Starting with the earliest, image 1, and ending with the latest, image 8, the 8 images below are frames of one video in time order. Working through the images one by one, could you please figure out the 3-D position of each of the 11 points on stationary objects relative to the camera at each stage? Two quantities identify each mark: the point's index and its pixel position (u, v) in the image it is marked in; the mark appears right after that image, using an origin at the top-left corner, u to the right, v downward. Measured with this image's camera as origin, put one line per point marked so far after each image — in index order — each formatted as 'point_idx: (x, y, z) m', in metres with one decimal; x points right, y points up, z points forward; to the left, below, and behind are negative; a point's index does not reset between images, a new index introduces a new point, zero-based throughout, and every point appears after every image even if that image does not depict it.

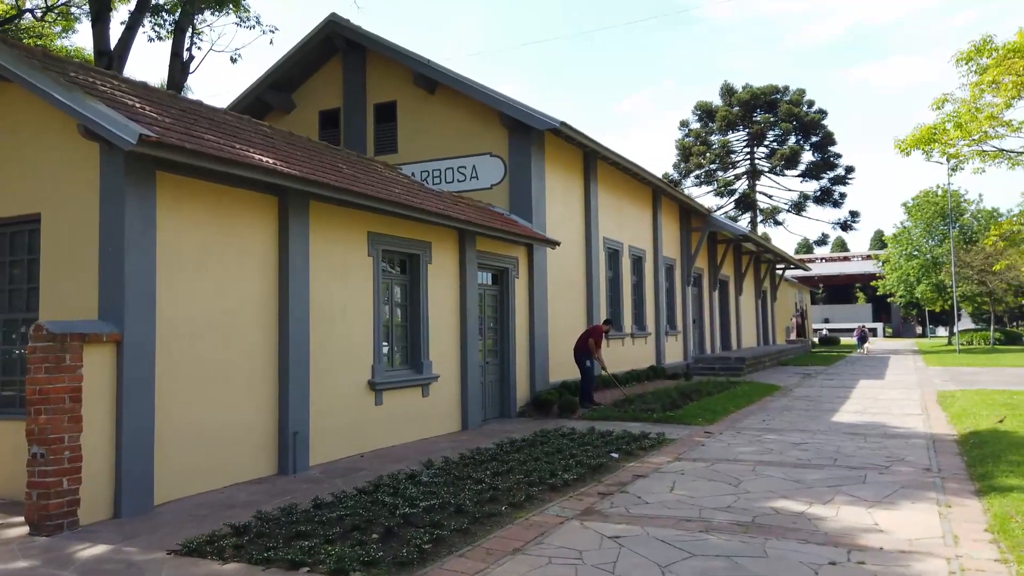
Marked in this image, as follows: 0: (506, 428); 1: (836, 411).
0: (-0.1, -2.1, +11.0) m
1: (+5.7, -2.2, +12.9) m
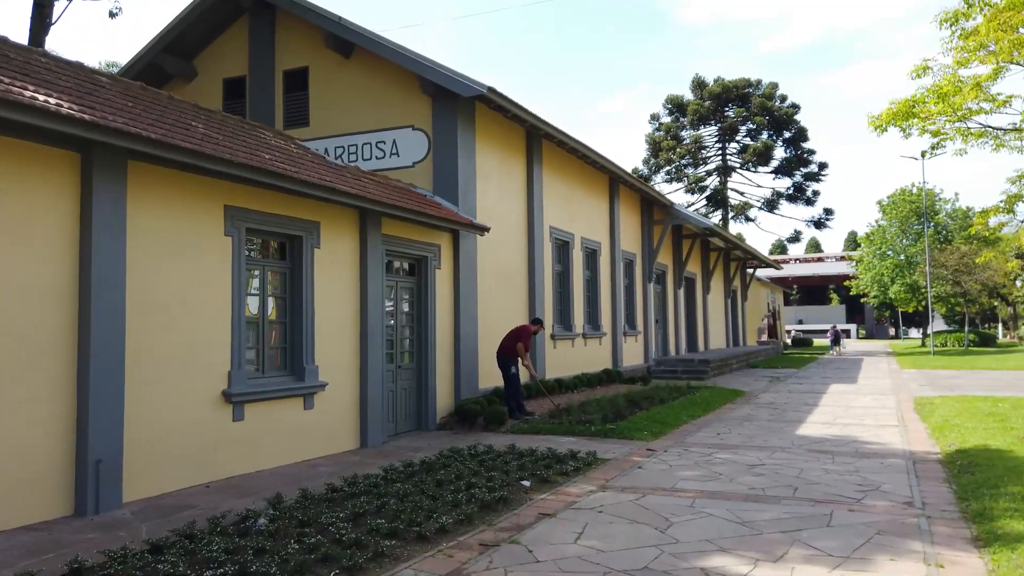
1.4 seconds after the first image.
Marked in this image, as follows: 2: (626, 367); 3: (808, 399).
0: (-1.2, -2.0, +9.3) m
1: (+4.5, -2.1, +11.3) m
2: (+3.0, -2.1, +19.2) m
3: (+6.0, -2.2, +14.7) m
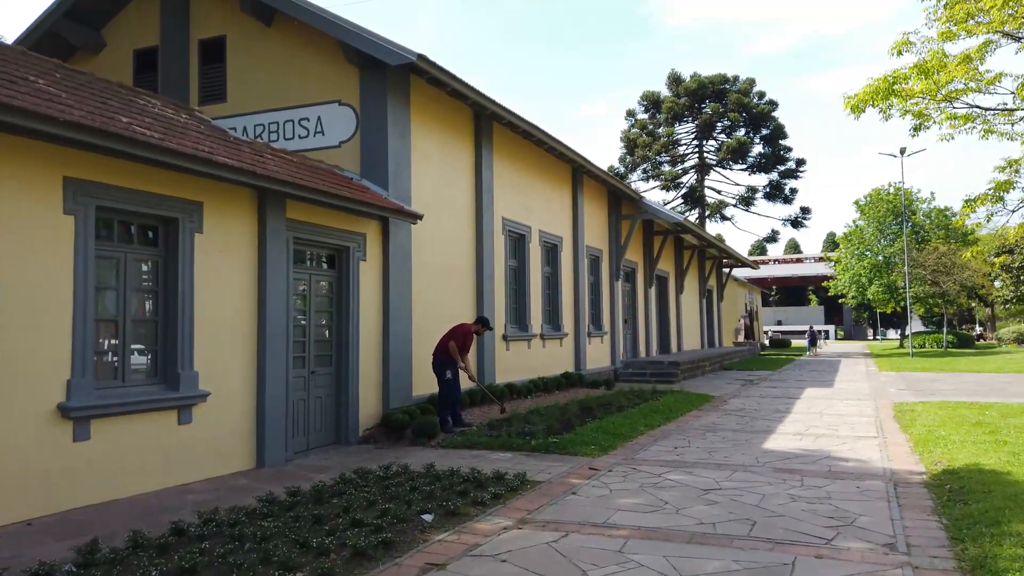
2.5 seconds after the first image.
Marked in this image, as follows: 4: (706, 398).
0: (-2.1, -1.9, +8.0) m
1: (+3.6, -2.0, +10.1) m
2: (+1.9, -2.0, +18.0) m
3: (+5.0, -2.2, +13.6) m
4: (+4.1, -2.3, +15.3) m
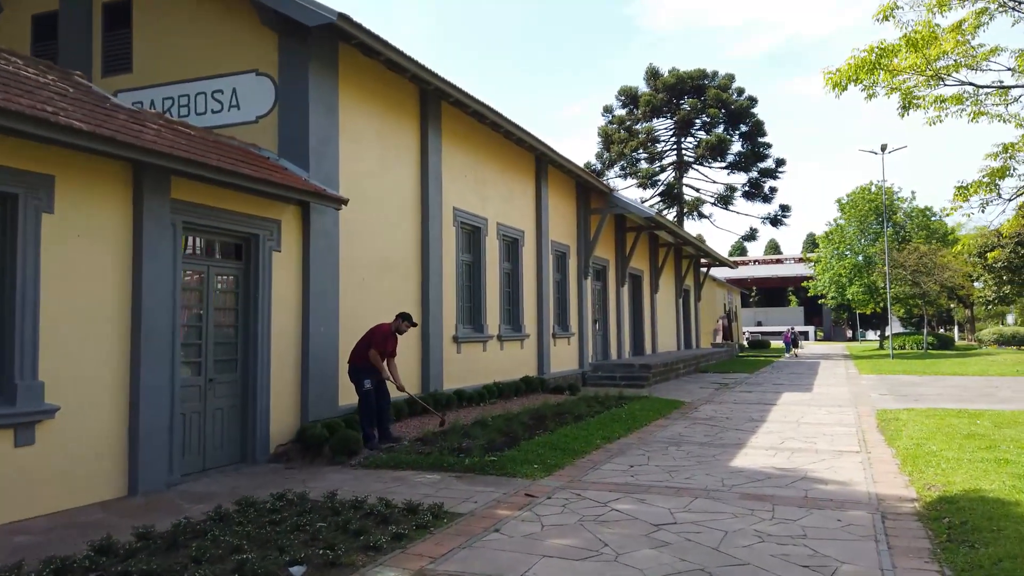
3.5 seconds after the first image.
0: (-2.8, -1.9, +6.7) m
1: (+2.8, -2.0, +9.0) m
2: (+1.0, -2.0, +16.9) m
3: (+4.1, -2.2, +12.5) m
4: (+3.2, -2.3, +14.2) m
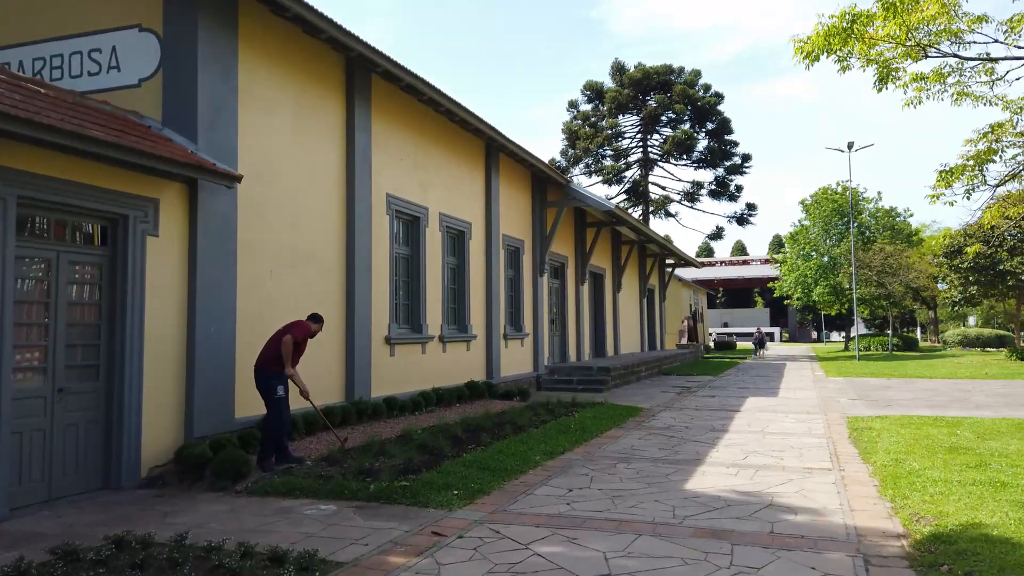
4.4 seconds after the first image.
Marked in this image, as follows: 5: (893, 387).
0: (-3.5, -1.8, +5.4) m
1: (+2.0, -1.9, +7.9) m
2: (-0.2, -1.9, +15.7) m
3: (+3.2, -2.1, +11.4) m
4: (+2.2, -2.2, +13.1) m
5: (+9.3, -2.4, +17.9) m
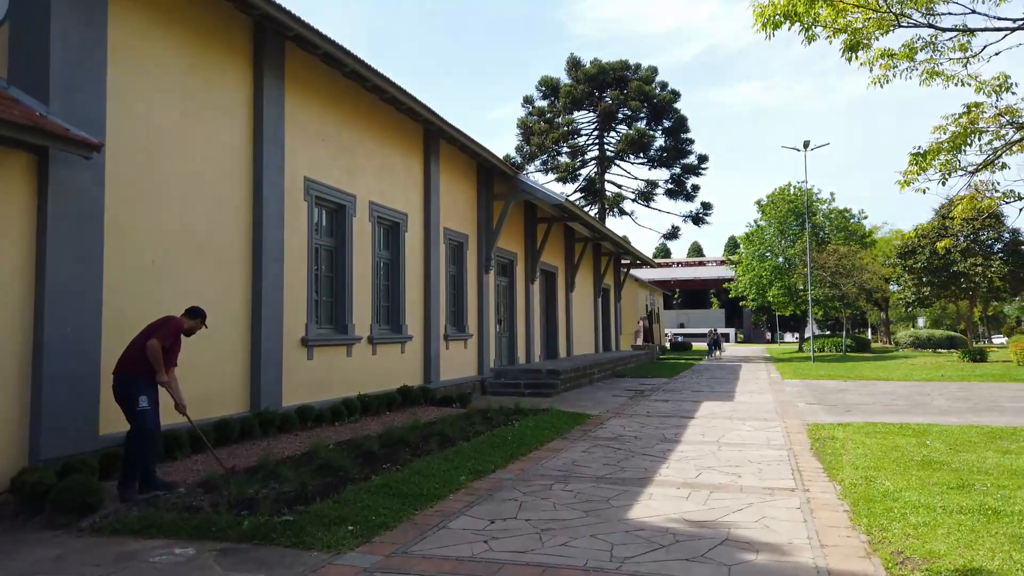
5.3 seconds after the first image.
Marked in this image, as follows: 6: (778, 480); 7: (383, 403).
0: (-4.1, -1.7, +4.0) m
1: (+1.3, -1.9, +6.9) m
2: (-1.3, -1.9, +14.5) m
3: (+2.2, -2.1, +10.5) m
4: (+1.1, -2.2, +12.1) m
5: (+8.0, -2.4, +17.3) m
6: (+2.6, -1.9, +7.2) m
7: (-1.9, -1.7, +11.1) m
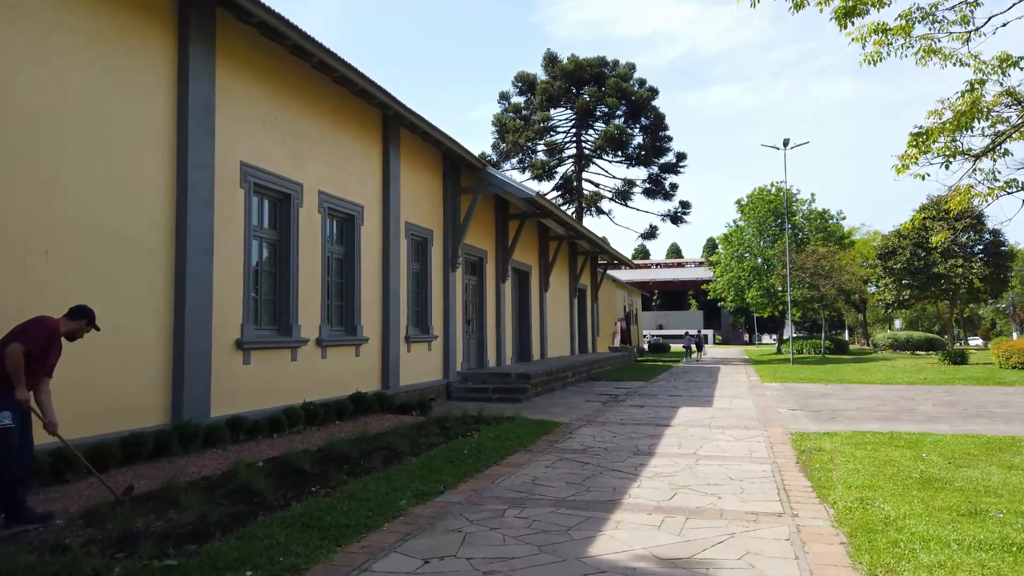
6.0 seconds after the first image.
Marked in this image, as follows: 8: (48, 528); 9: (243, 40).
0: (-4.4, -1.6, +3.0) m
1: (+0.8, -1.8, +6.0) m
2: (-2.0, -1.8, +13.6) m
3: (+1.7, -2.0, +9.6) m
4: (+0.6, -2.1, +11.2) m
5: (+7.3, -2.4, +16.6) m
6: (+2.2, -1.9, +6.4) m
7: (-2.5, -1.7, +10.1) m
8: (-3.2, -1.6, +5.0) m
9: (-3.4, +3.1, +9.1) m
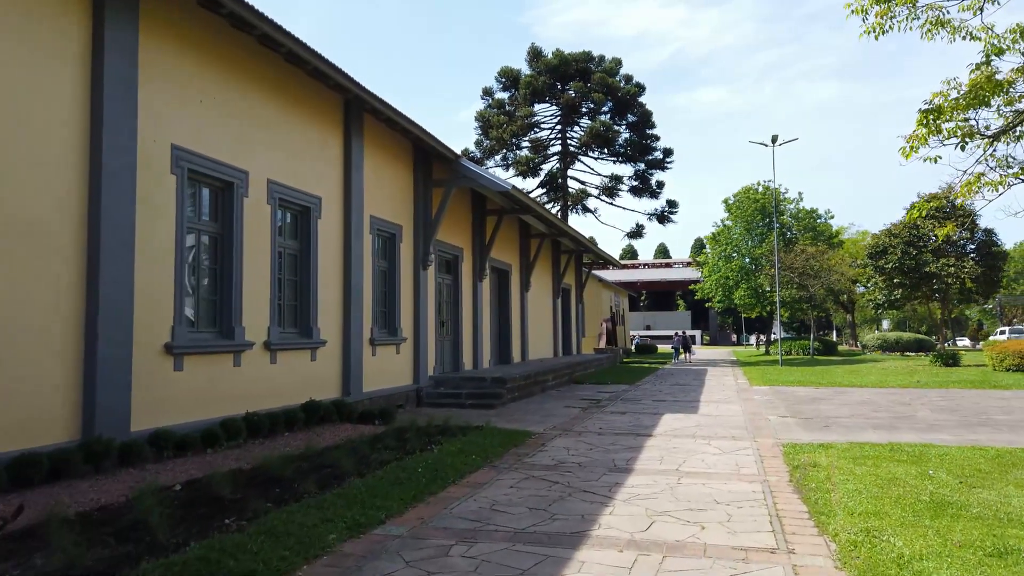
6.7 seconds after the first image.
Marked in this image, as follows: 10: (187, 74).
0: (-4.8, -1.6, +2.0) m
1: (+0.5, -1.8, +5.1) m
2: (-2.5, -1.8, +12.6) m
3: (+1.3, -2.0, +8.8) m
4: (+0.1, -2.1, +10.3) m
5: (+6.7, -2.4, +15.8) m
6: (+1.8, -1.8, +5.5) m
7: (-2.9, -1.7, +9.2) m
8: (-3.5, -1.6, +4.0) m
9: (-3.8, +3.1, +8.2) m
10: (-3.7, +2.4, +8.4) m
